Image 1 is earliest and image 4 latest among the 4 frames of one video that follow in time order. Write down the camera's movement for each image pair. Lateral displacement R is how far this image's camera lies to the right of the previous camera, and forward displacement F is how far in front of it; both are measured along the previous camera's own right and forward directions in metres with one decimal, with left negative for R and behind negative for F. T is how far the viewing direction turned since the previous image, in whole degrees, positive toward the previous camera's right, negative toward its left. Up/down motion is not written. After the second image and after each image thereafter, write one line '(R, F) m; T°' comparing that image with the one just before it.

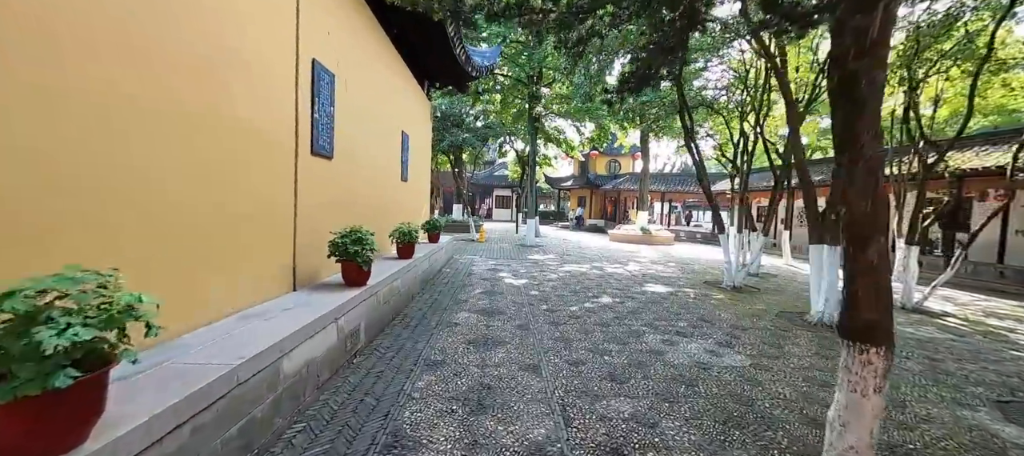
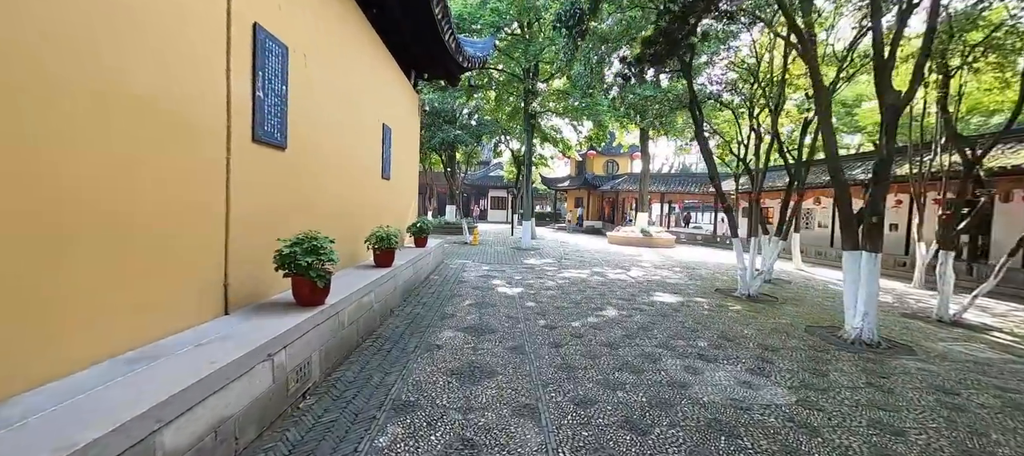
(0.0, +0.7) m; +1°
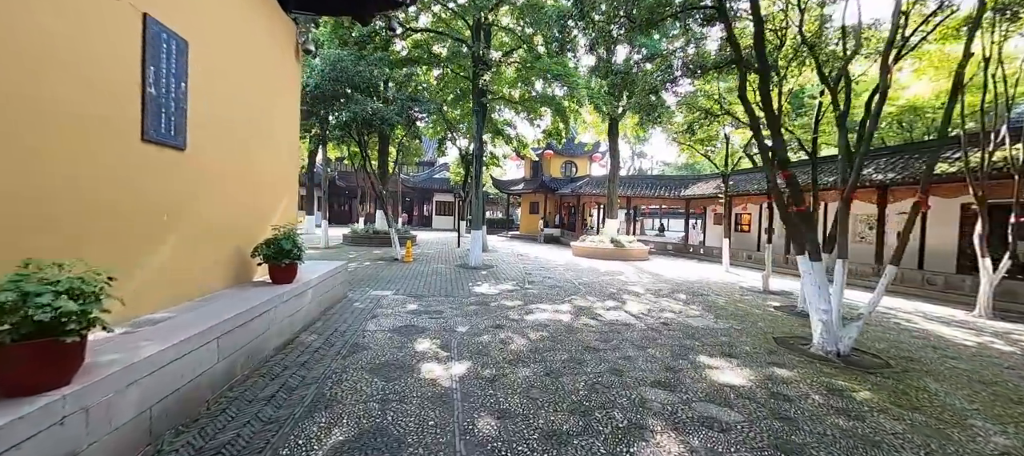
(+0.1, +3.0) m; +8°
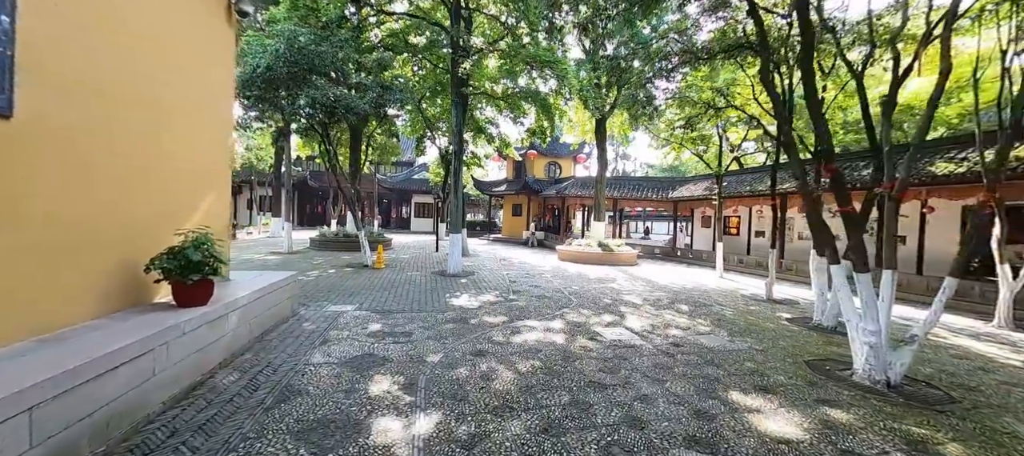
(0.0, +0.9) m; +3°
